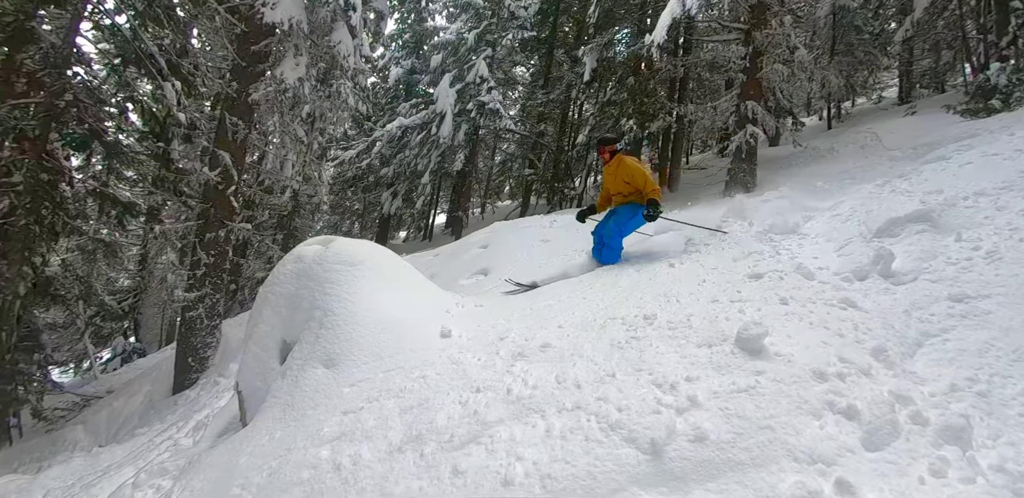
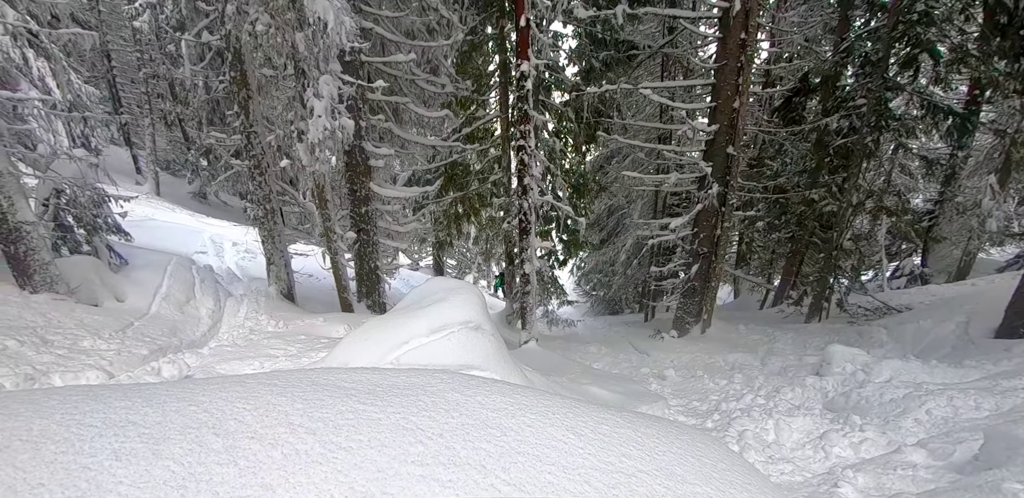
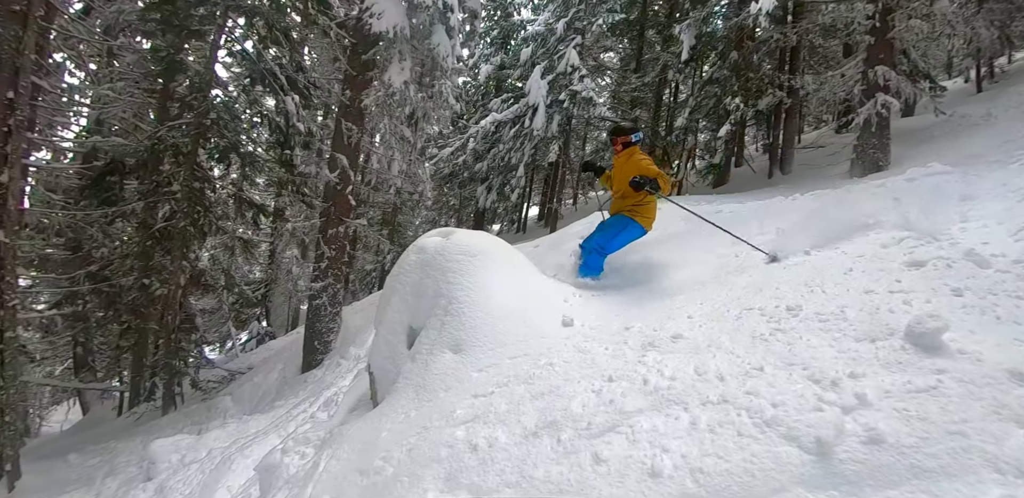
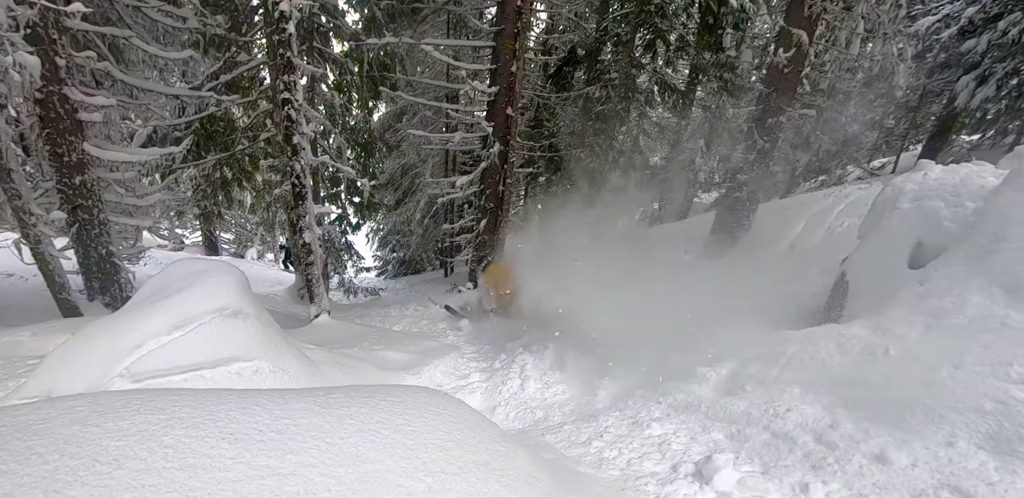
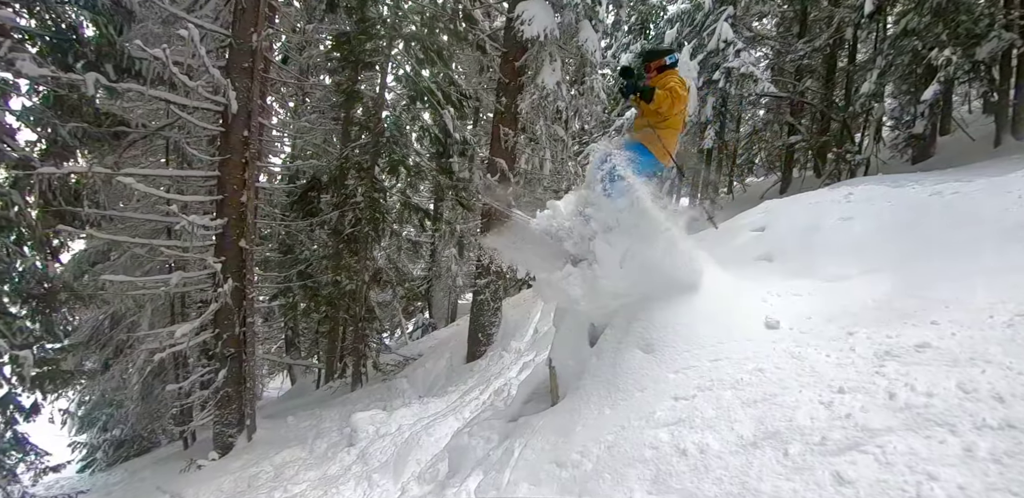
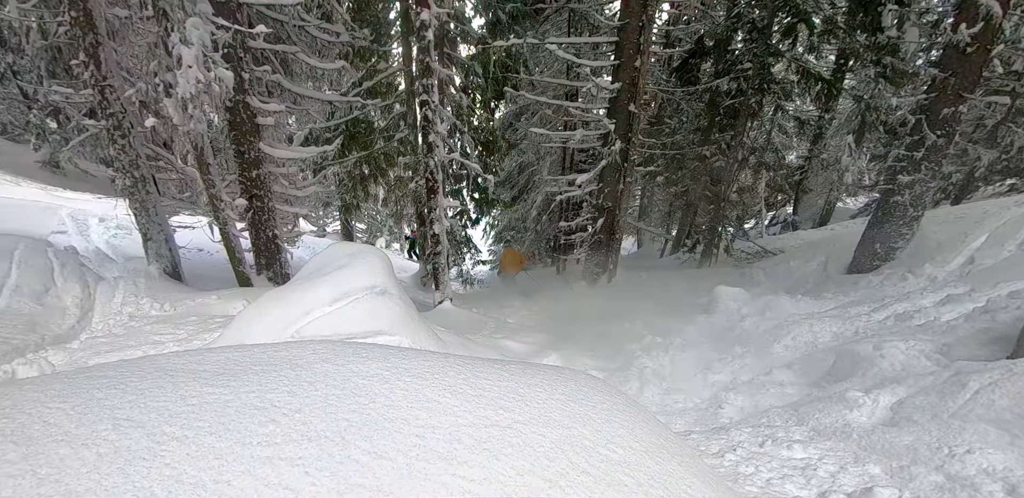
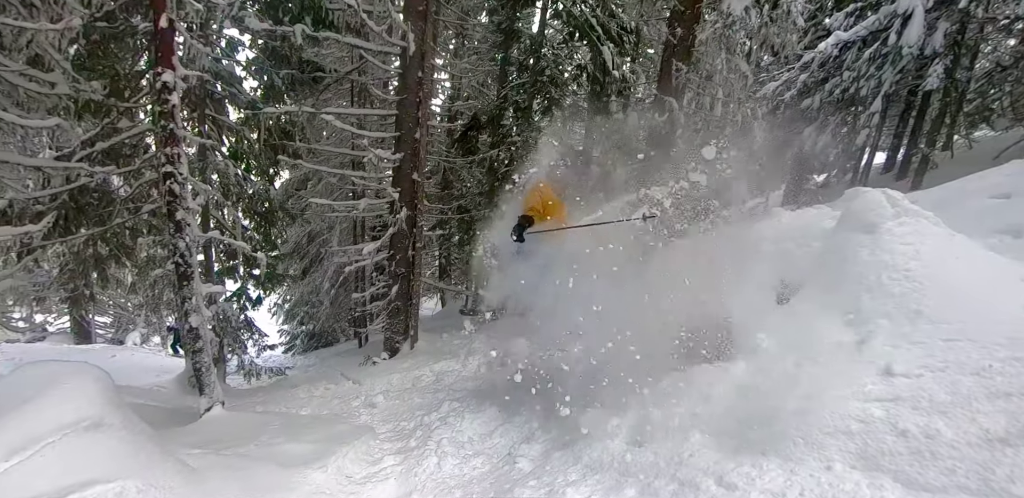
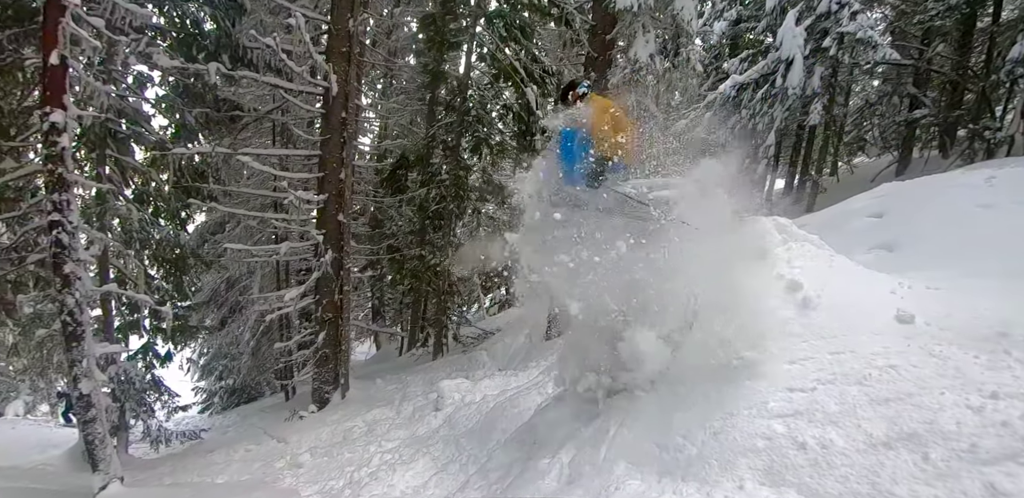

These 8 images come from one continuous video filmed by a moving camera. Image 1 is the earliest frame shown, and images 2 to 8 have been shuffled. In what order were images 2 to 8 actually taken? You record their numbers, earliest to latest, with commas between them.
3, 5, 8, 7, 4, 6, 2
